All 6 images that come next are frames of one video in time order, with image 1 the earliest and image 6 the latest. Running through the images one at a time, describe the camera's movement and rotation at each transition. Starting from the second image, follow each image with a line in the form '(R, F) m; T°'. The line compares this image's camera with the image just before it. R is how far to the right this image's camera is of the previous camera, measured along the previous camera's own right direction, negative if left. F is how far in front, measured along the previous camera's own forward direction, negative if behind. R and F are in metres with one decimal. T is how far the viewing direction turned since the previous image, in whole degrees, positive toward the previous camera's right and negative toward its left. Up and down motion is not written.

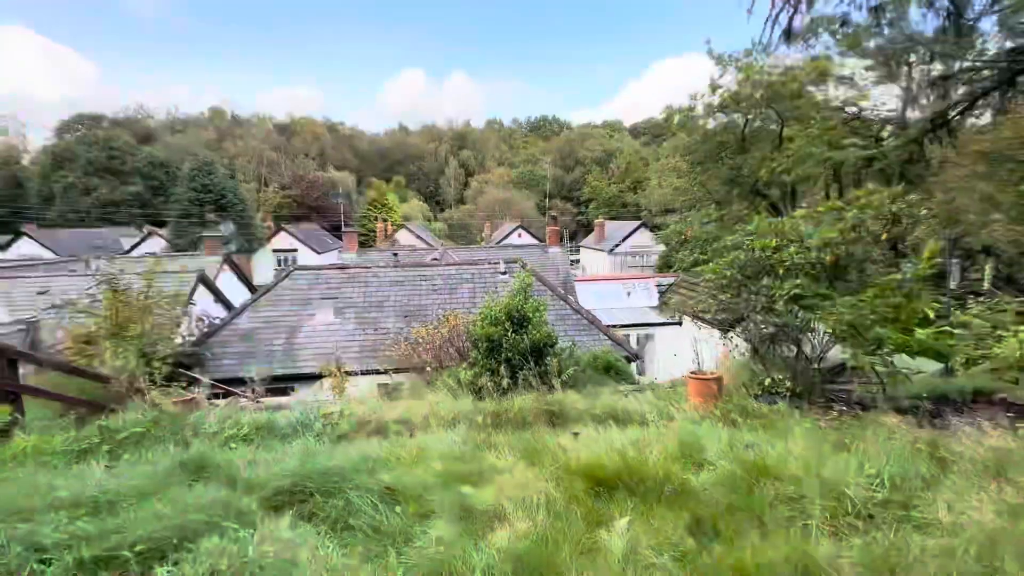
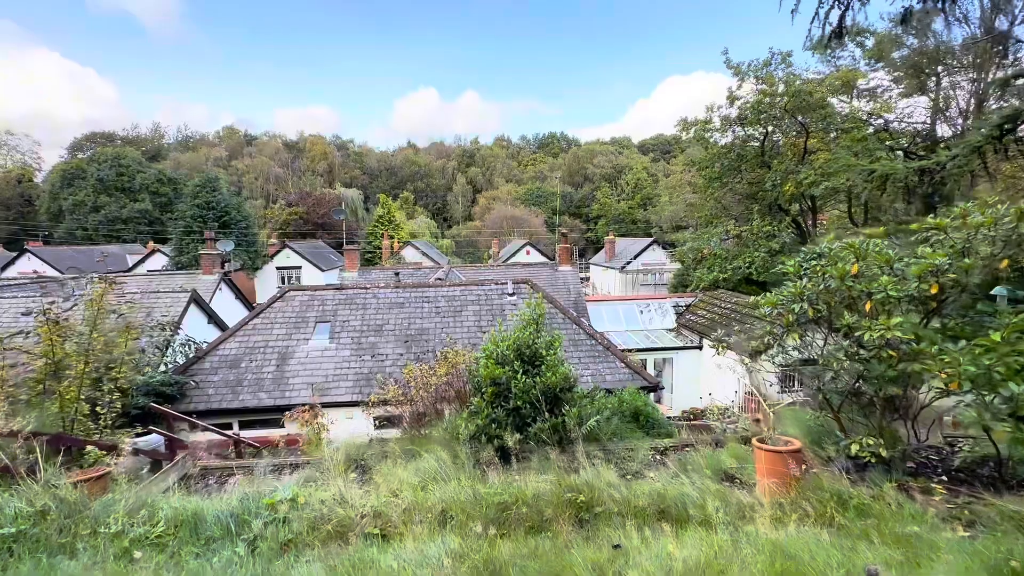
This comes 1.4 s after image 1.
(0.0, +0.8) m; -1°
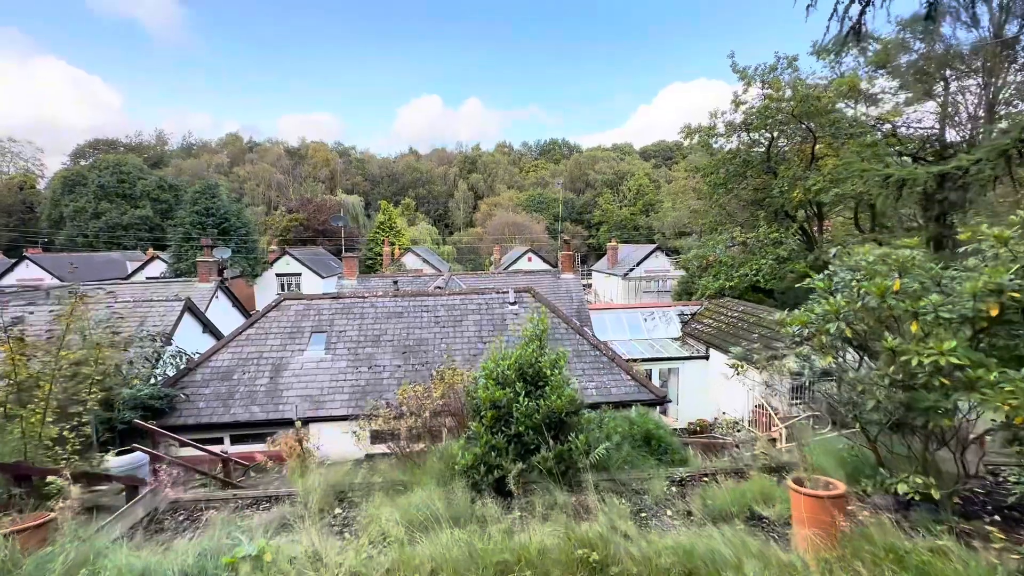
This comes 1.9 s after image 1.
(0.0, +0.3) m; 0°
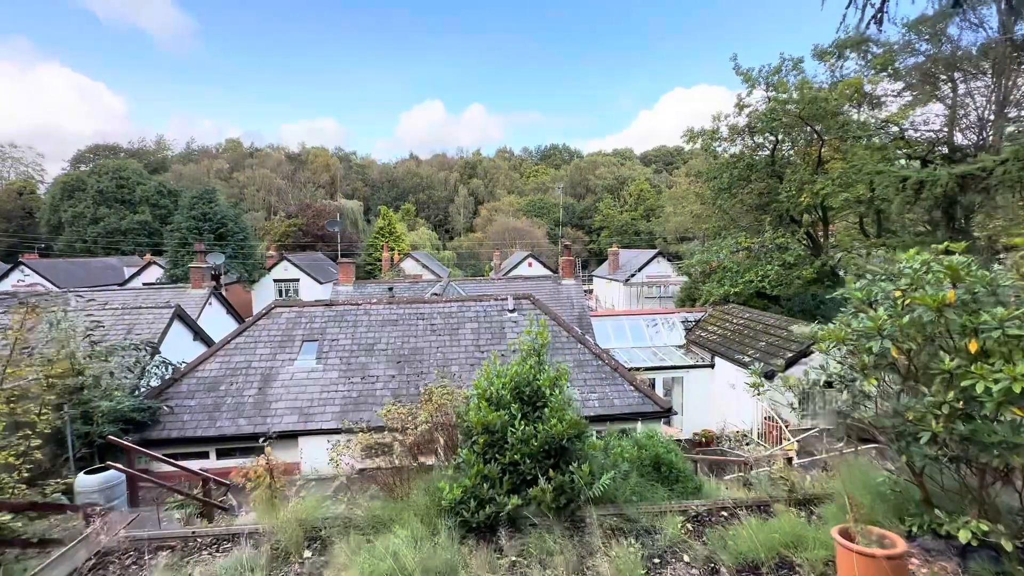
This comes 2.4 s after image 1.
(0.0, +0.4) m; 0°
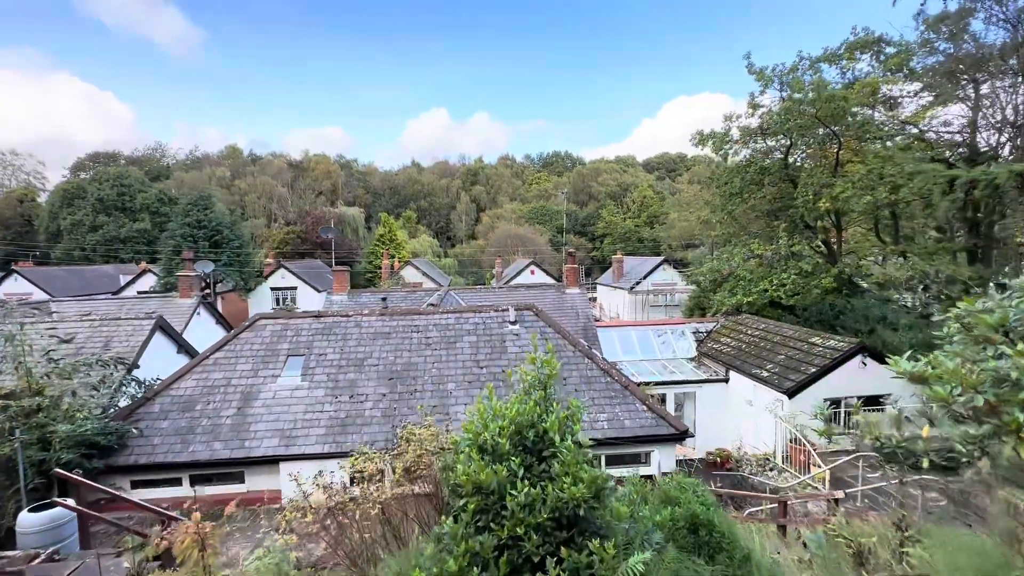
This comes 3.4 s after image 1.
(0.0, +0.7) m; 0°
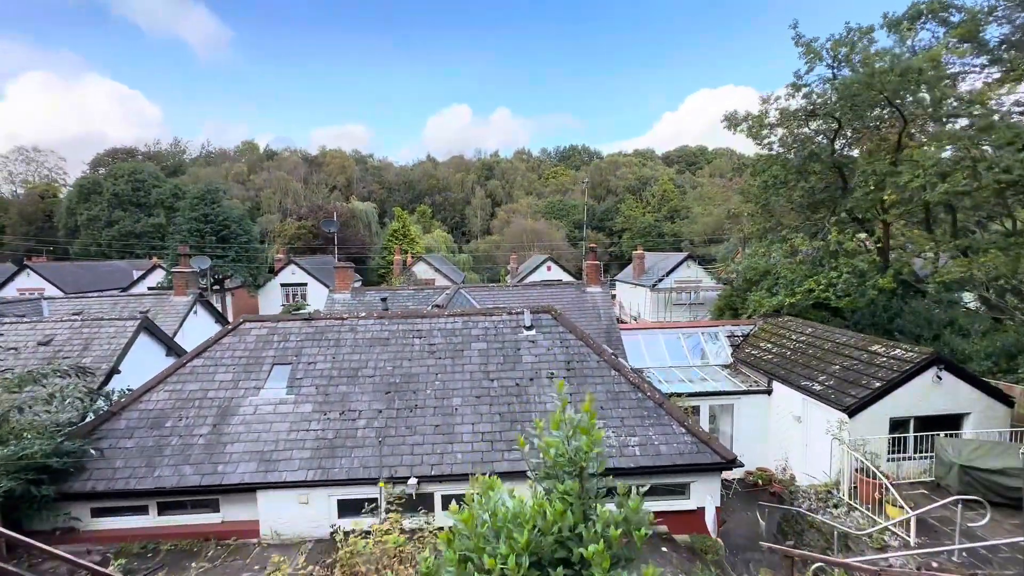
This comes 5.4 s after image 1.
(0.0, +1.2) m; -2°
